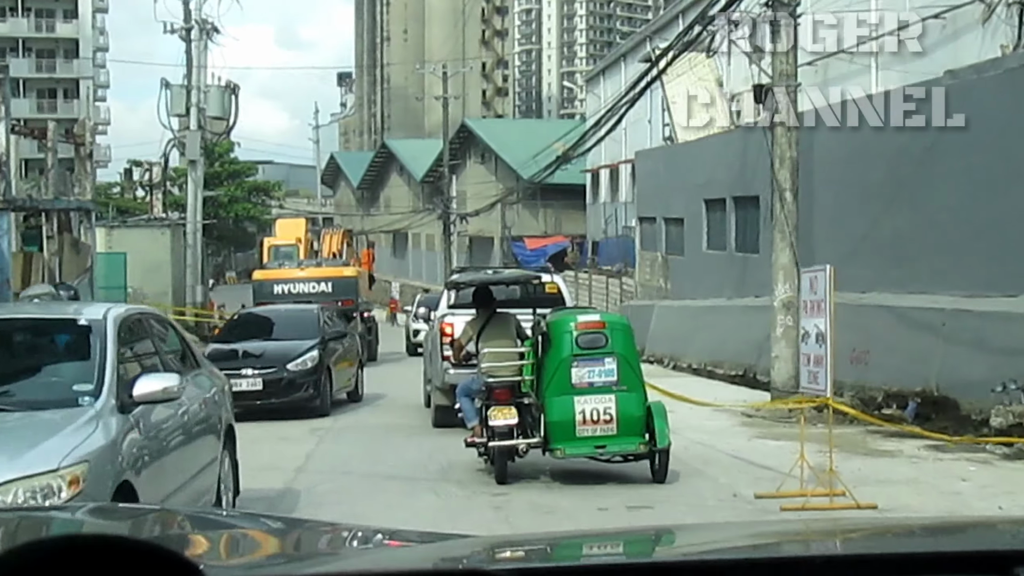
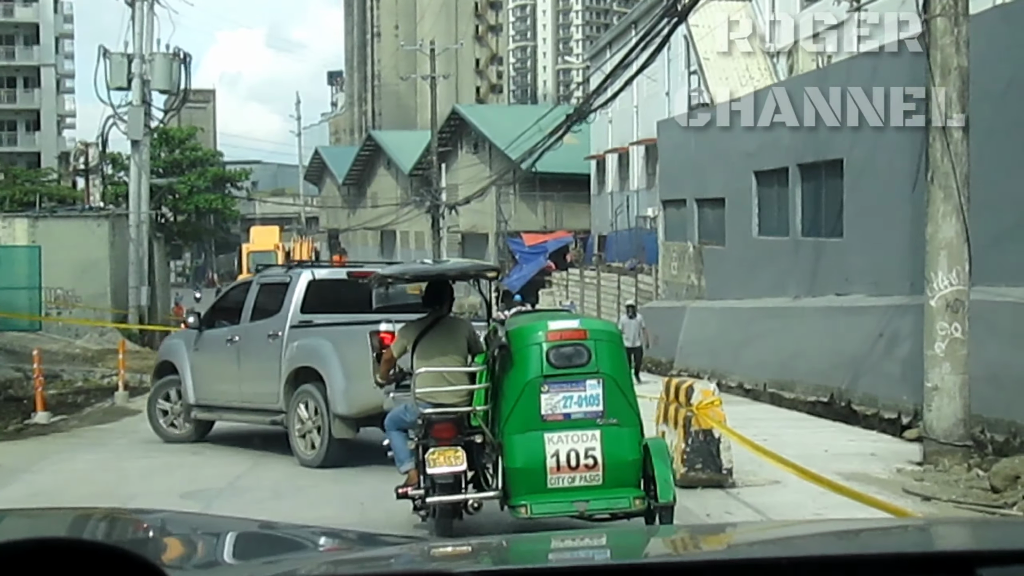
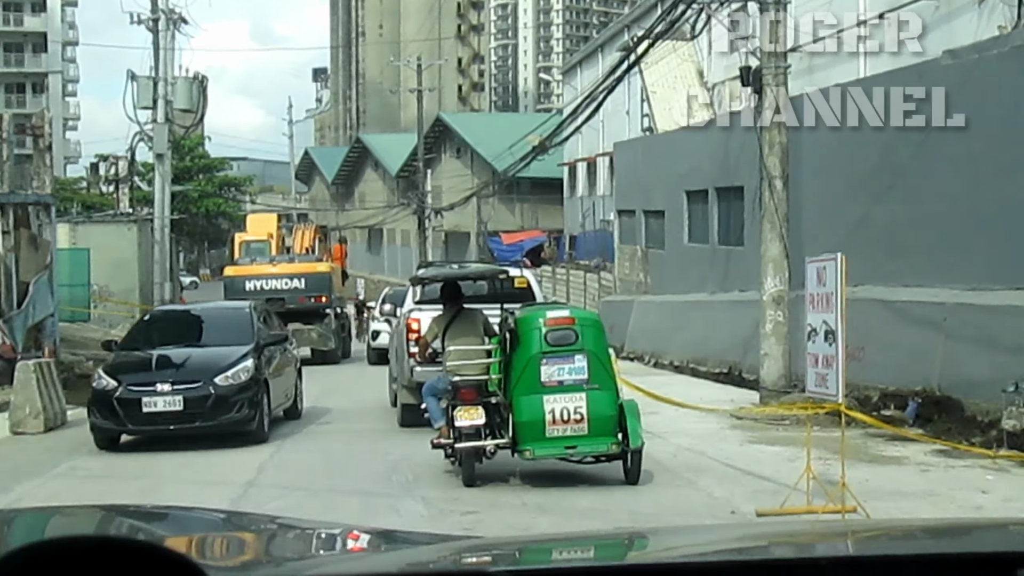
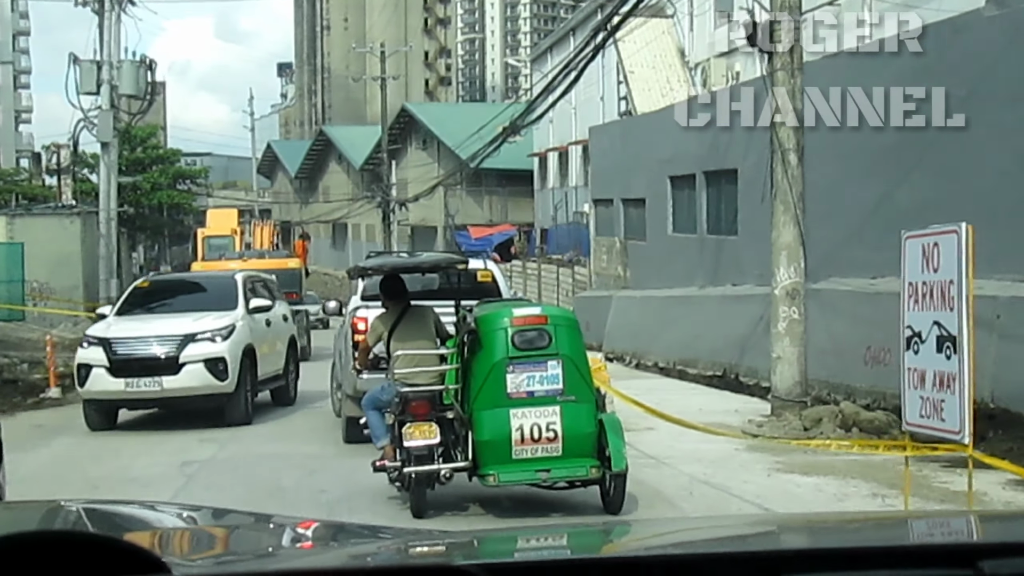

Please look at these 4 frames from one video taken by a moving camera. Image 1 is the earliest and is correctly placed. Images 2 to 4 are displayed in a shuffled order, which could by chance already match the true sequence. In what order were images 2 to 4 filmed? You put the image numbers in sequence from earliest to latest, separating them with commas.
3, 4, 2
